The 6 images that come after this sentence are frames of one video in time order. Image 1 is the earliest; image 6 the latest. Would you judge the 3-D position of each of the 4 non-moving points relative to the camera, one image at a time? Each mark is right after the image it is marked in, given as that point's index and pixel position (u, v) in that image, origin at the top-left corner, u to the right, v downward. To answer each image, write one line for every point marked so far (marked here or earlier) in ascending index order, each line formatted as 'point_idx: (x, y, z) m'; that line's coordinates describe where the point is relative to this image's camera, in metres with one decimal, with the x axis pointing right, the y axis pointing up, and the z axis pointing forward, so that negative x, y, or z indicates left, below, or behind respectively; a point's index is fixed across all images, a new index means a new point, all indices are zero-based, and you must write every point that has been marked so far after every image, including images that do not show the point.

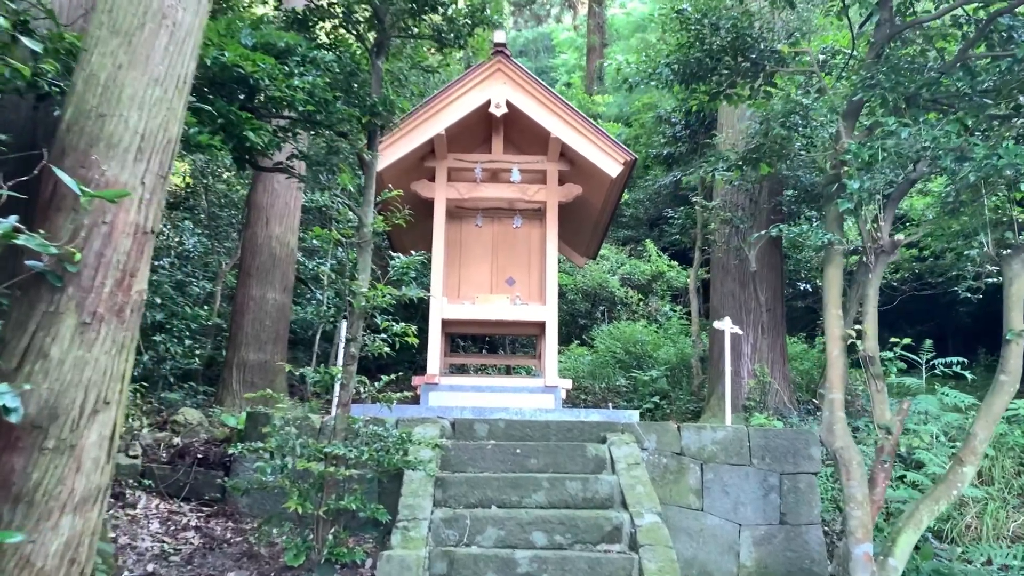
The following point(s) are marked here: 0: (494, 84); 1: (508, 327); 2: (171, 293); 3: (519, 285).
0: (-0.1, +1.4, +6.2) m
1: (0.0, -0.3, +6.7) m
2: (-2.8, 0.0, +7.2) m
3: (+0.1, 0.0, +6.7) m
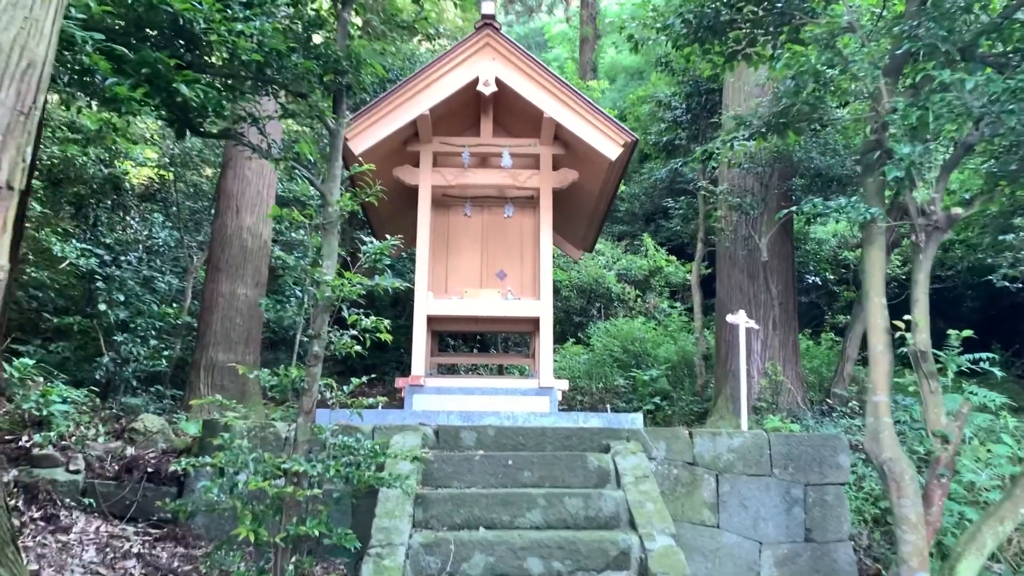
0: (-0.2, +1.5, +5.7) m
1: (-0.1, -0.3, +6.2) m
2: (-2.8, 0.0, +6.7) m
3: (0.0, +0.1, +6.2) m
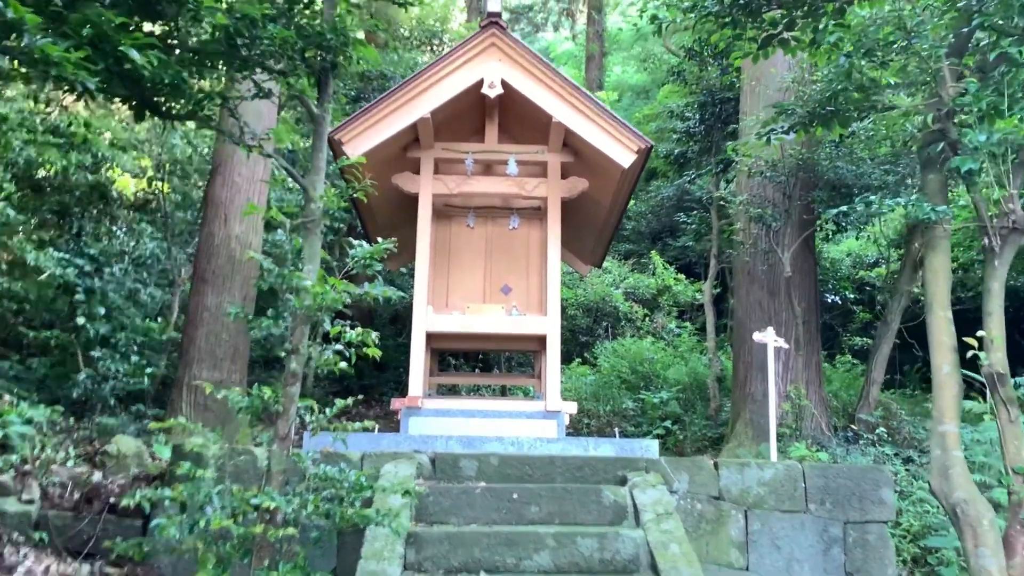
0: (-0.2, +1.4, +5.3) m
1: (-0.1, -0.4, +5.8) m
2: (-2.8, -0.1, +6.3) m
3: (0.0, 0.0, +5.8) m
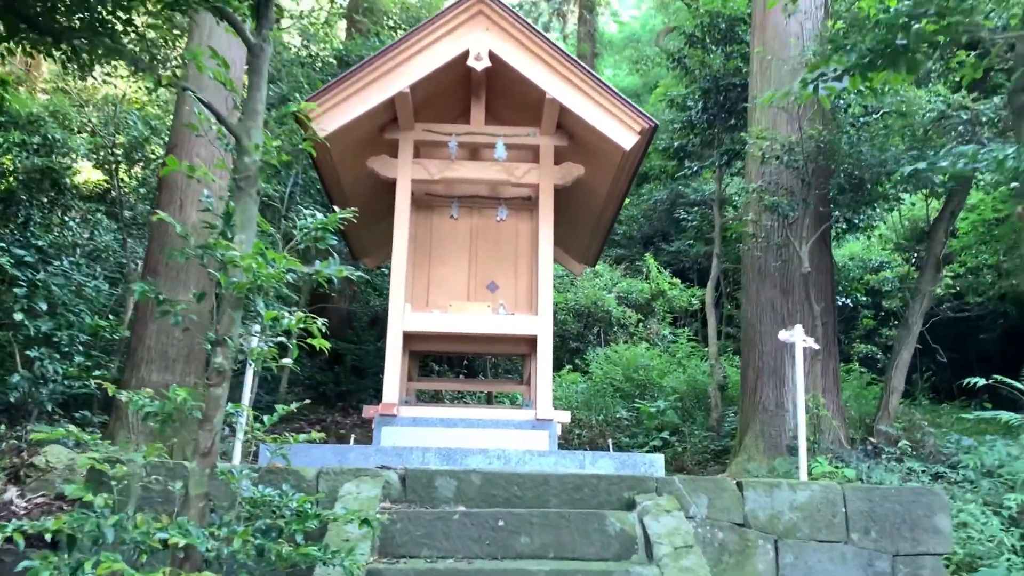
0: (-0.2, +1.4, +4.8) m
1: (-0.1, -0.3, +5.3) m
2: (-2.9, -0.1, +5.7) m
3: (0.0, 0.0, +5.3) m
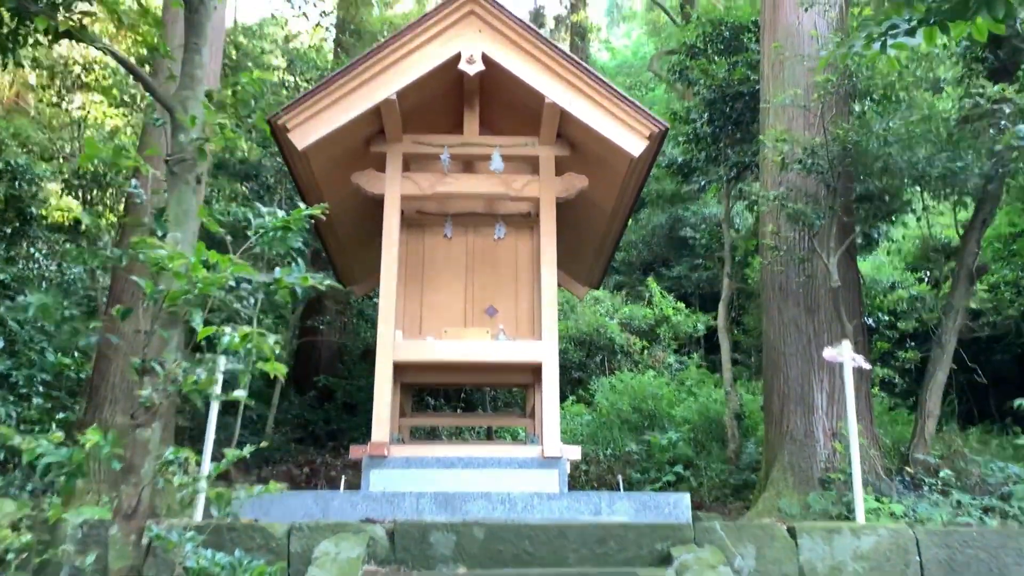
0: (-0.2, +1.3, +4.4) m
1: (-0.1, -0.5, +4.8) m
2: (-2.9, -0.3, +5.2) m
3: (0.0, -0.1, +4.8) m
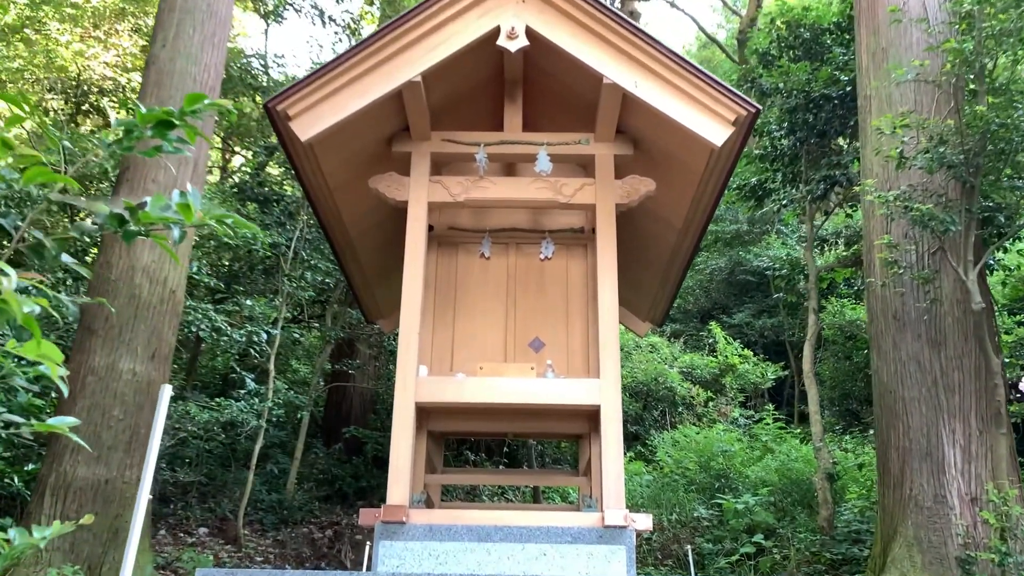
0: (0.0, +1.2, +3.6) m
1: (+0.1, -0.6, +3.9) m
2: (-2.6, -0.4, +4.5) m
3: (+0.2, -0.3, +3.9) m
